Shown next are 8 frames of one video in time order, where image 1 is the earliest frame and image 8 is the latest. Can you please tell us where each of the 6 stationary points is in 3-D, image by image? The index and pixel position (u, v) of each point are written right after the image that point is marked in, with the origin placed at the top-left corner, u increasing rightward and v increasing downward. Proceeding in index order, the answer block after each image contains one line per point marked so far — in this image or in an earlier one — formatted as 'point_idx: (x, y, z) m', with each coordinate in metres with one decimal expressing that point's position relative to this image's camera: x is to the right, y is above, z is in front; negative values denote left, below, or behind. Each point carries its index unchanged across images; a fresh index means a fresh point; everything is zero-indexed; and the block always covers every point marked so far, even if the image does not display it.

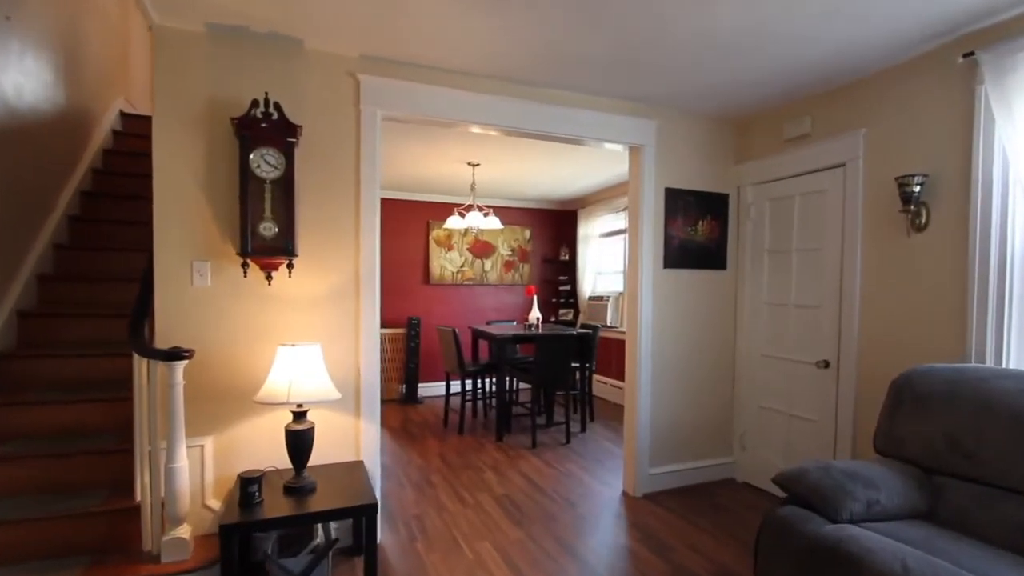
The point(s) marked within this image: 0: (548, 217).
0: (+0.5, +1.0, +7.0) m
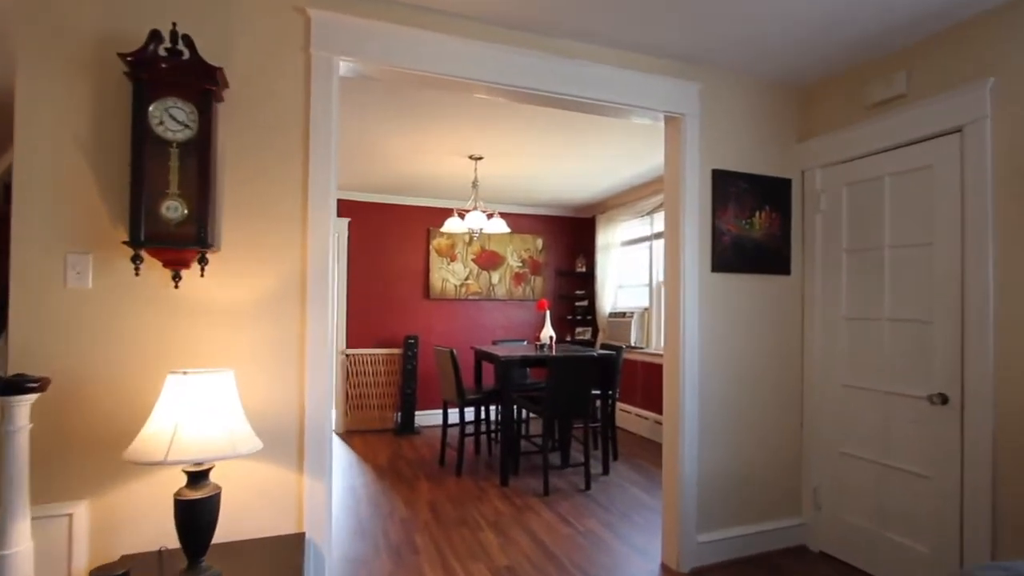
0: (+0.7, +0.8, +6.3) m
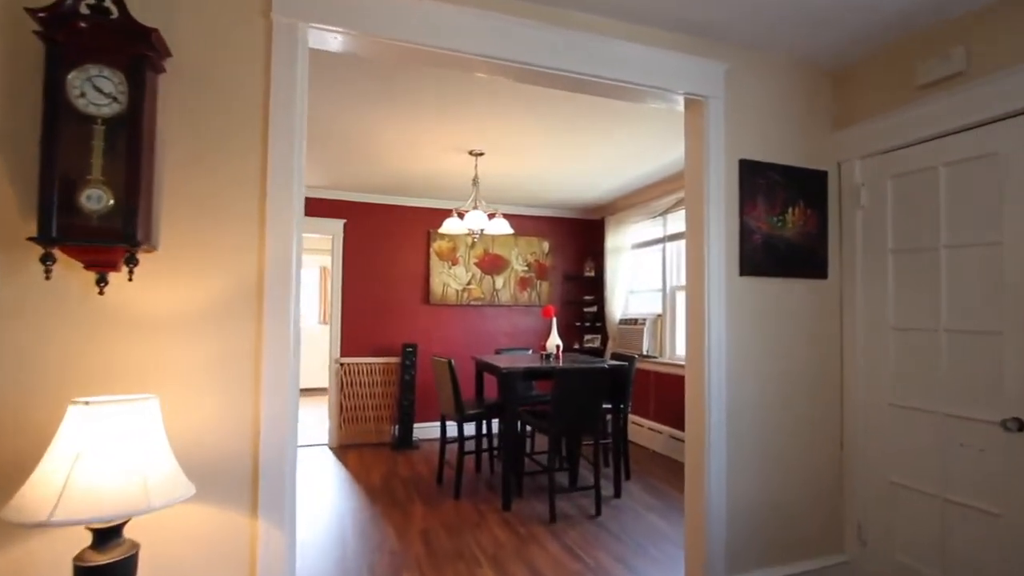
0: (+0.7, +0.8, +6.0) m
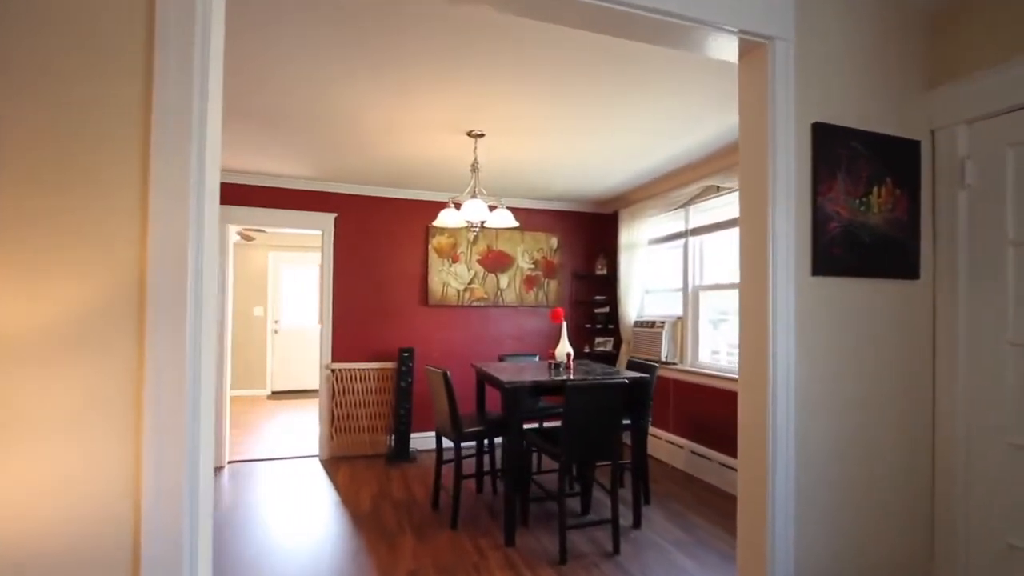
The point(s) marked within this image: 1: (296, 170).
0: (+0.8, +0.8, +5.4) m
1: (-2.0, +1.1, +4.3) m
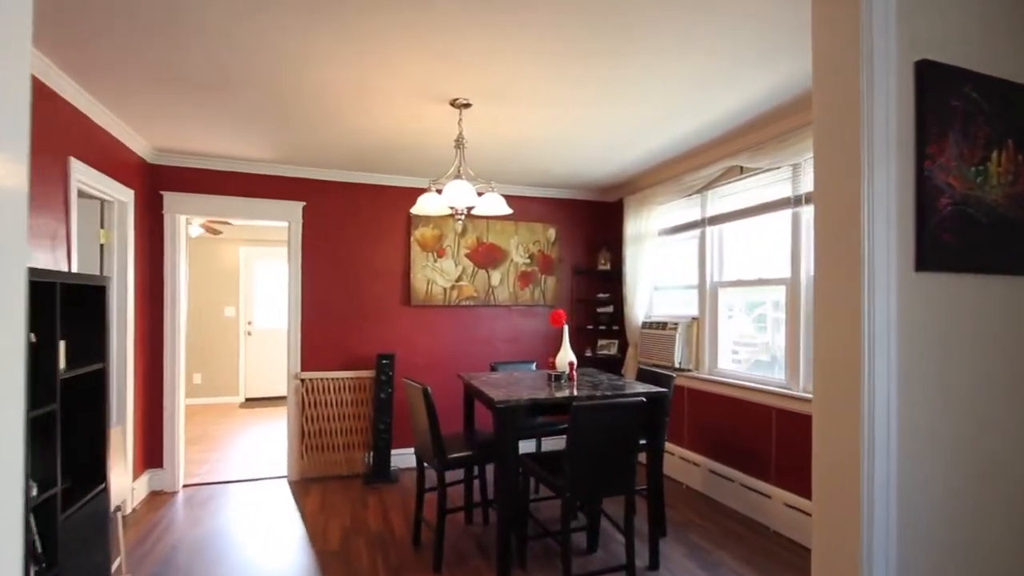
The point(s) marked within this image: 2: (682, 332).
0: (+0.7, +0.8, +4.9) m
1: (-2.0, +1.1, +3.8) m
2: (+1.4, -0.4, +3.9) m
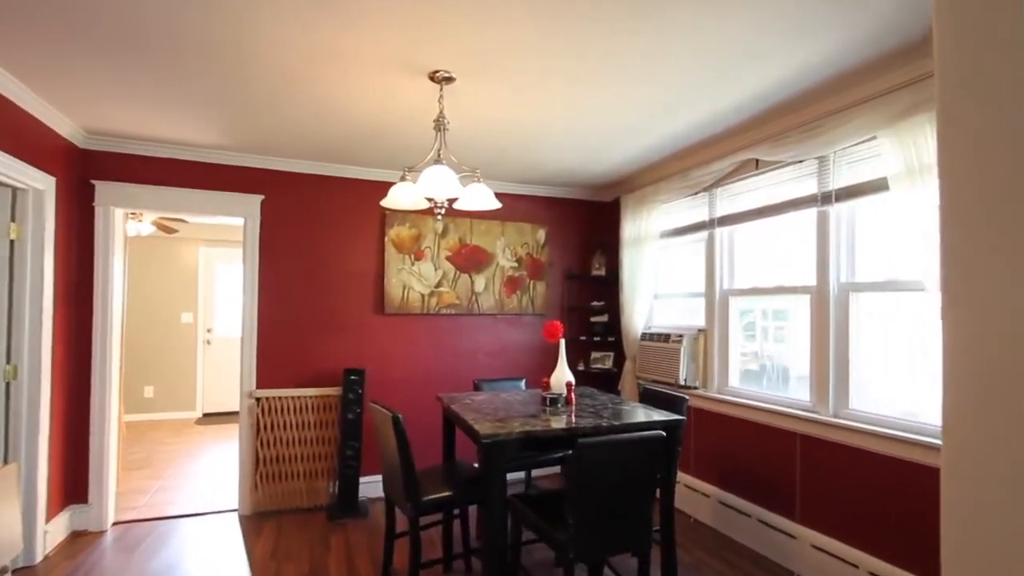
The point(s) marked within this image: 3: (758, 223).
0: (+0.6, +0.7, +4.5) m
1: (-2.1, +1.0, +3.3) m
2: (+1.3, -0.4, +3.5) m
3: (+1.6, +0.4, +3.1) m
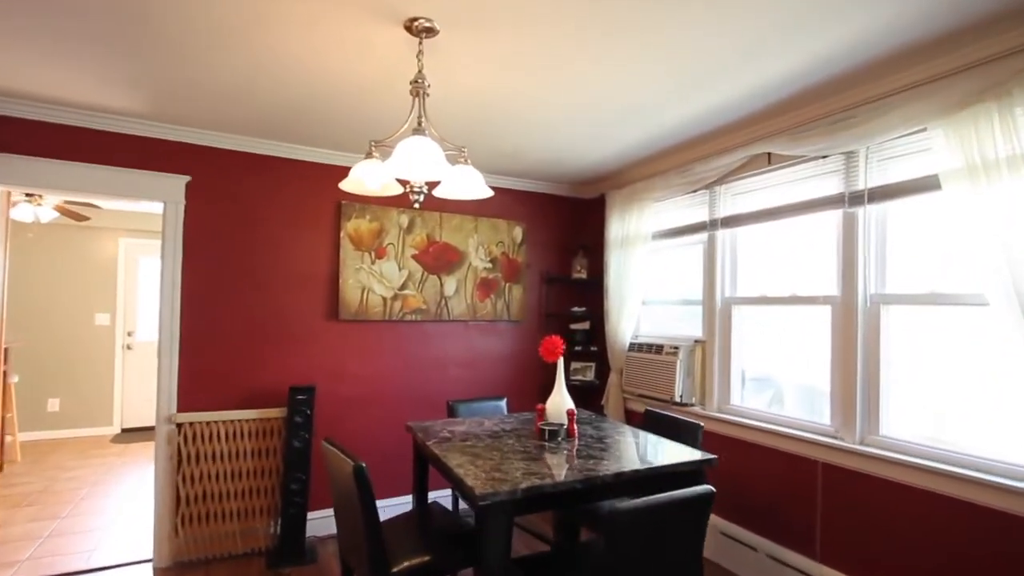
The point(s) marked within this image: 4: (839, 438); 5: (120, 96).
0: (+0.3, +0.7, +4.1) m
1: (-2.2, +1.0, +2.6) m
2: (+1.1, -0.5, +3.2) m
3: (+1.5, +0.4, +2.8) m
4: (+1.6, -0.7, +2.4) m
5: (-2.1, +1.0, +2.6) m
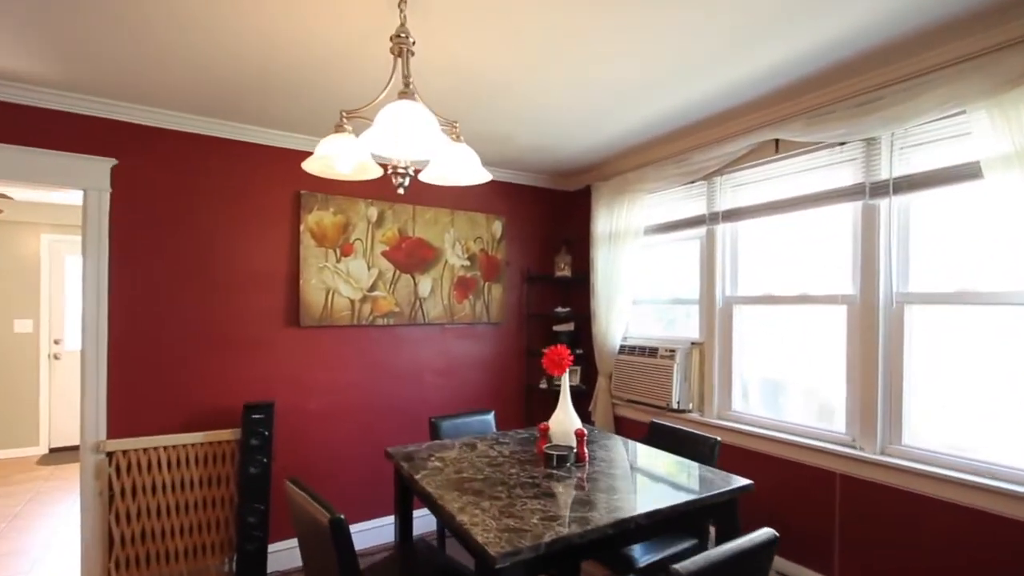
0: (+0.2, +0.7, +3.9) m
1: (-2.3, +1.0, +2.2) m
2: (+1.0, -0.5, +3.0) m
3: (+1.4, +0.4, +2.6) m
4: (+1.6, -0.7, +2.2) m
5: (-2.1, +1.0, +2.1) m
